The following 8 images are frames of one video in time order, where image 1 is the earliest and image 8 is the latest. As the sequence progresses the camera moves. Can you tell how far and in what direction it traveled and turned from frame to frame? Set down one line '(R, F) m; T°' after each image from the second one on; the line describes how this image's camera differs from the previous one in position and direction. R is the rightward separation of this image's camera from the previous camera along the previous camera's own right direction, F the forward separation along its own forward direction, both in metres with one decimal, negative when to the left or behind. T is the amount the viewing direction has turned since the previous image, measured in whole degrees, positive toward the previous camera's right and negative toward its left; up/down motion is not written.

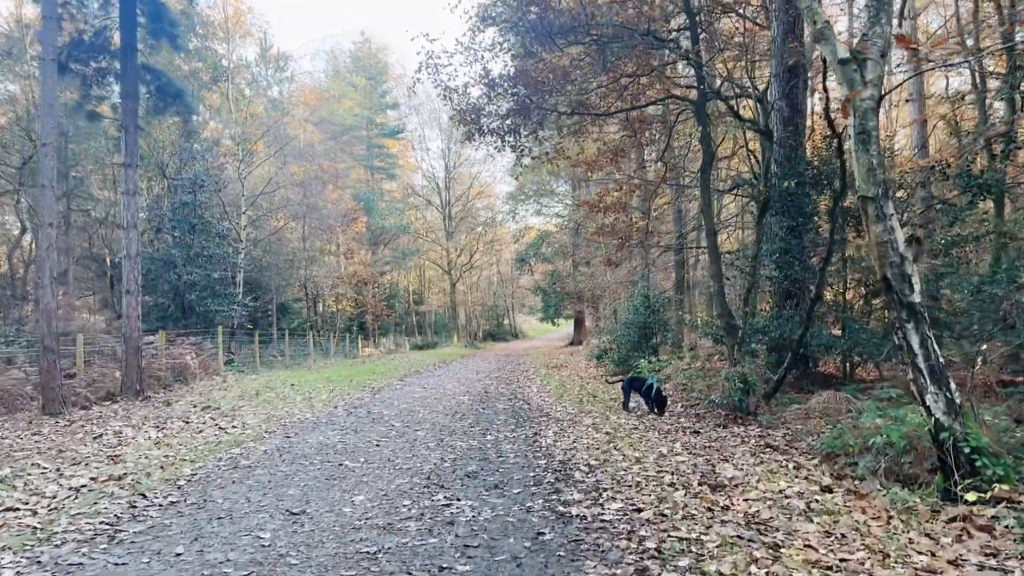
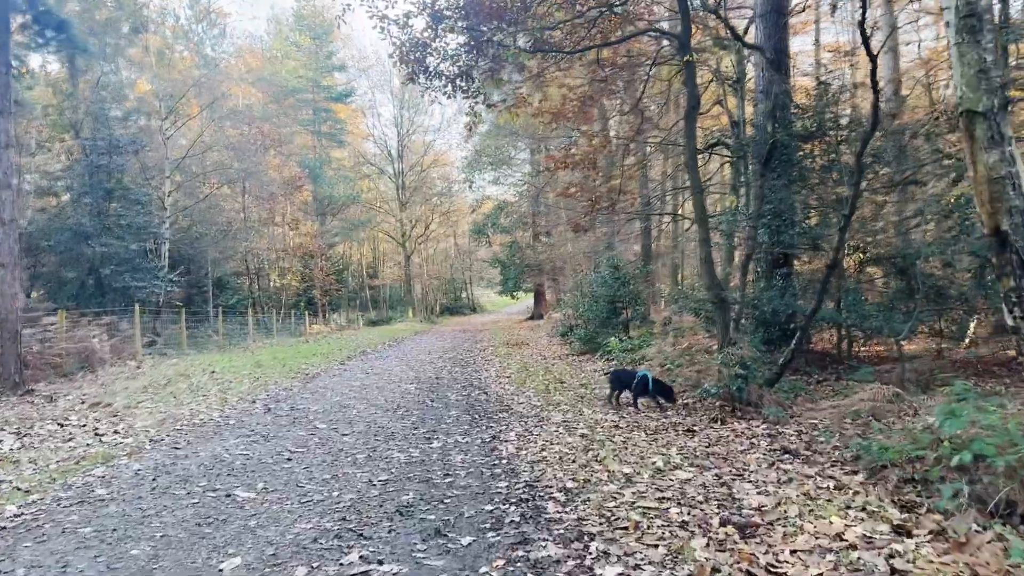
(+0.1, +1.9) m; +3°
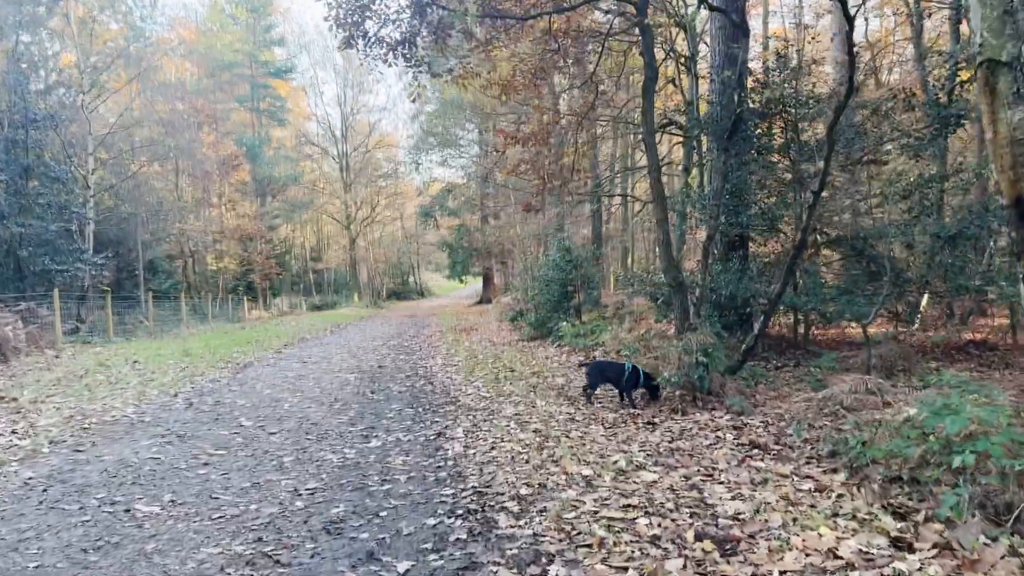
(0.0, +0.7) m; +3°
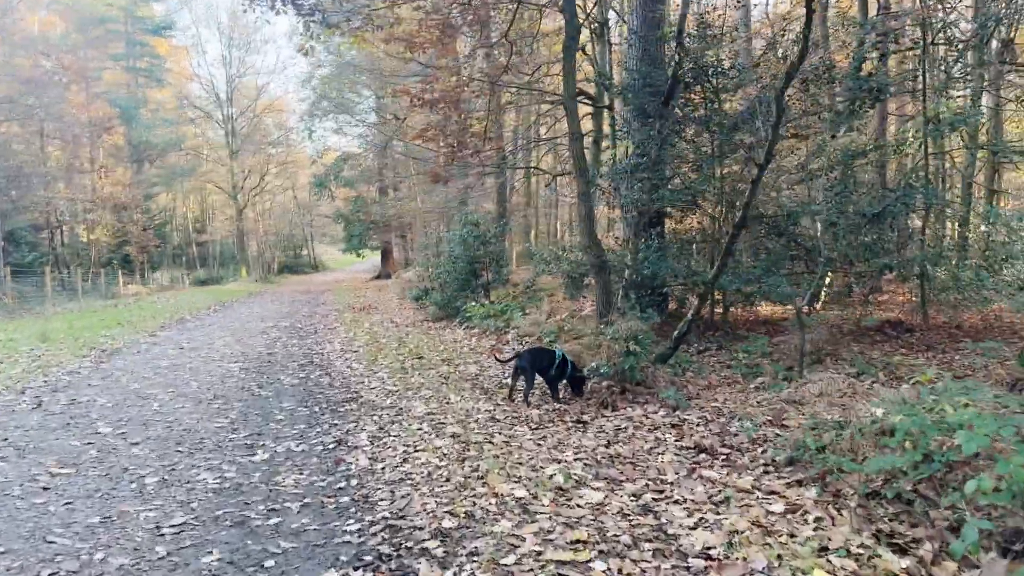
(-0.1, +0.9) m; +7°
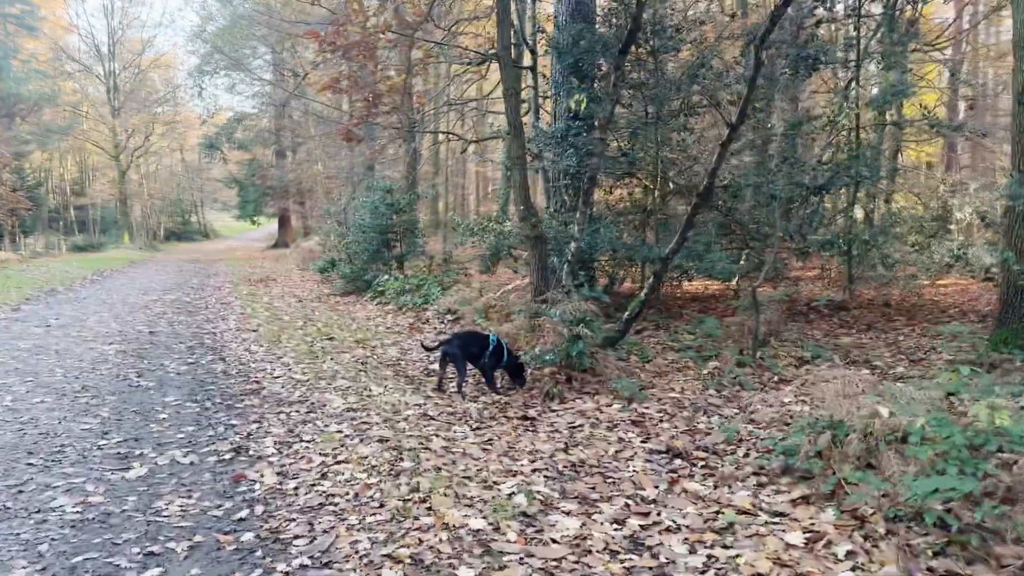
(-0.2, +1.0) m; +7°
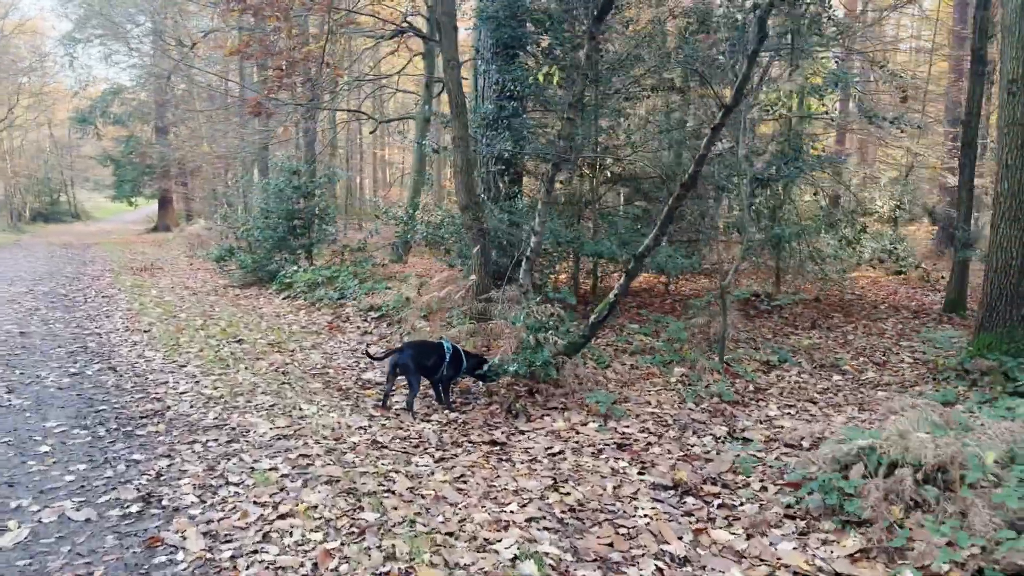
(-0.4, +0.9) m; +7°
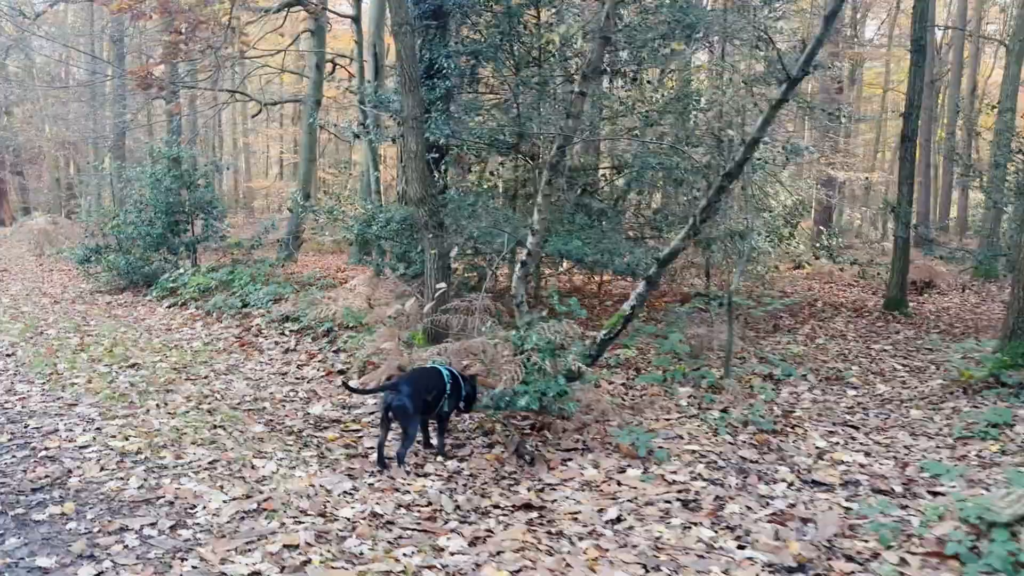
(-0.7, +1.2) m; +9°
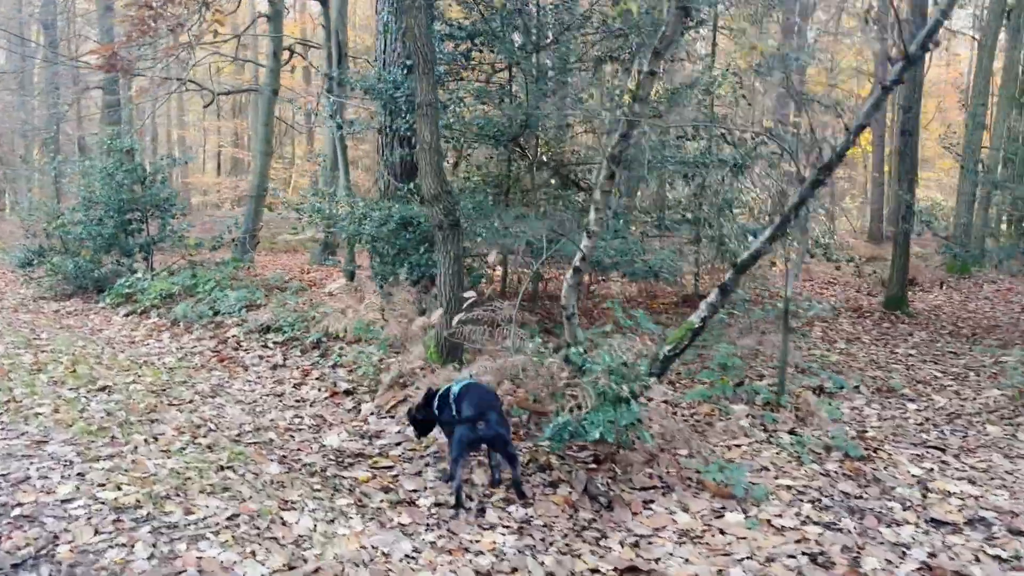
(-0.6, +0.7) m; +4°
